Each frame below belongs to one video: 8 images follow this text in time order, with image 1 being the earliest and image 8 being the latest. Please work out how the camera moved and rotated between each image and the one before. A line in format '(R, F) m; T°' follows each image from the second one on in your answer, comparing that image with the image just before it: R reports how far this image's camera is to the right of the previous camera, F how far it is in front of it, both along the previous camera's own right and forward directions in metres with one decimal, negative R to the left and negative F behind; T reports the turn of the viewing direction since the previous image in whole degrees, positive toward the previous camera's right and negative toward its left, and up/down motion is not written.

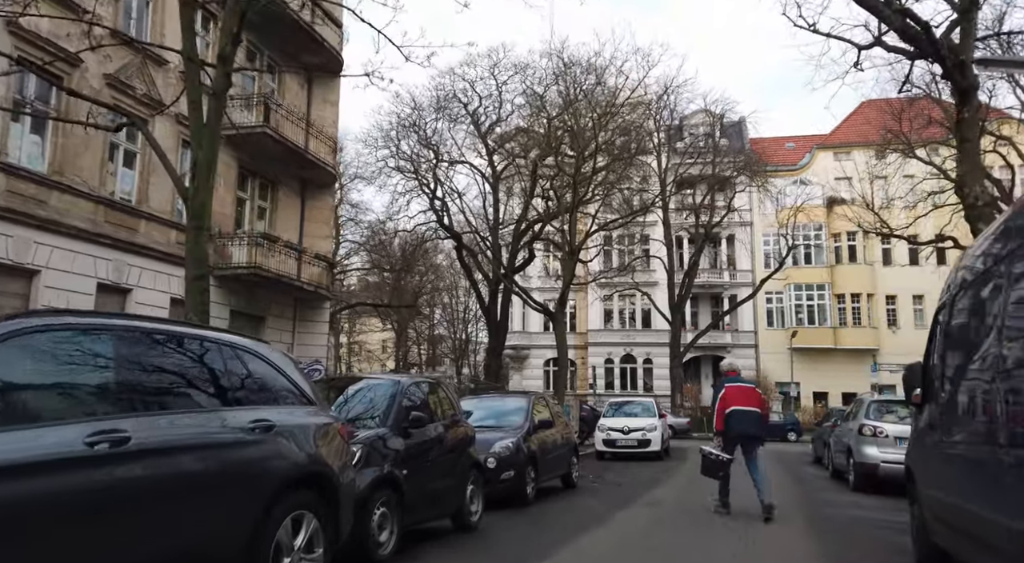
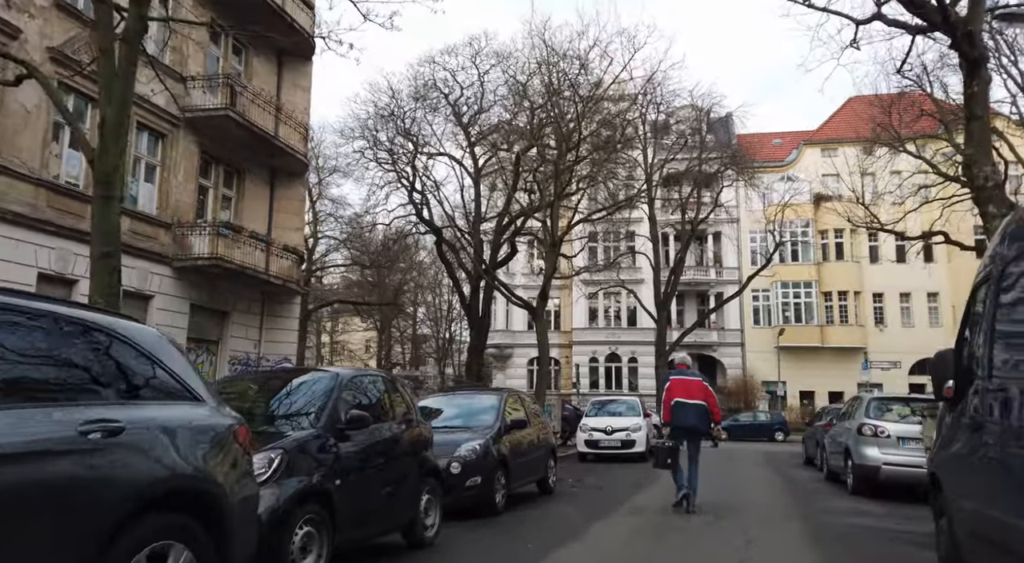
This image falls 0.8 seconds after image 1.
(+0.2, +0.8) m; +1°
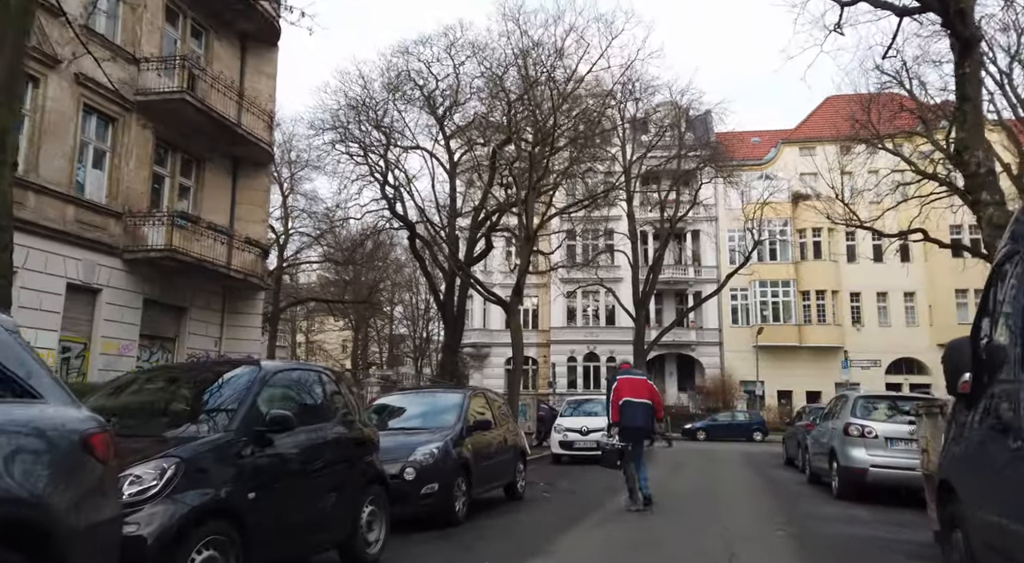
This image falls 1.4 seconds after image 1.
(+0.2, +0.6) m; +2°
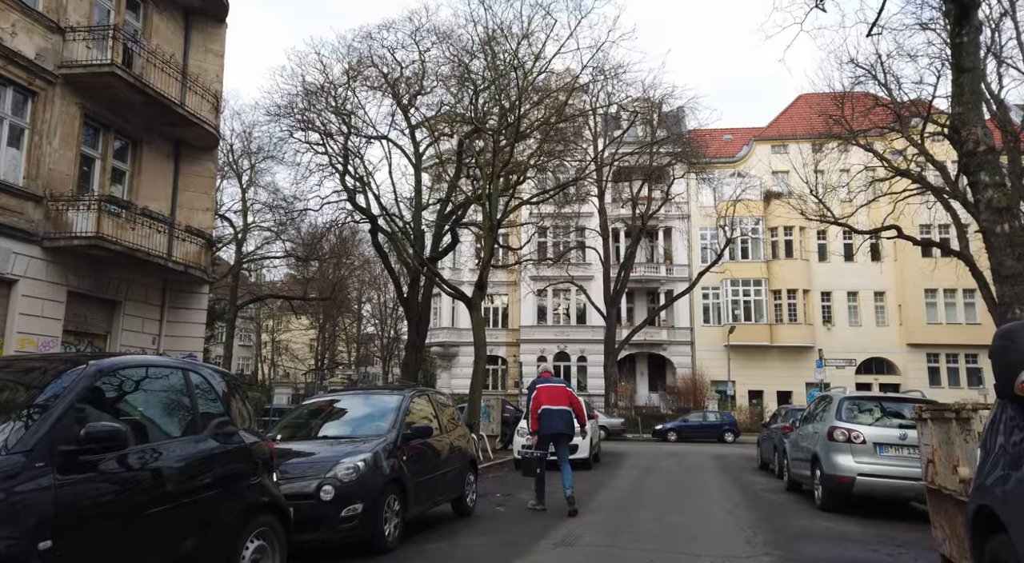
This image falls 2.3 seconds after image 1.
(+0.2, +0.9) m; +2°
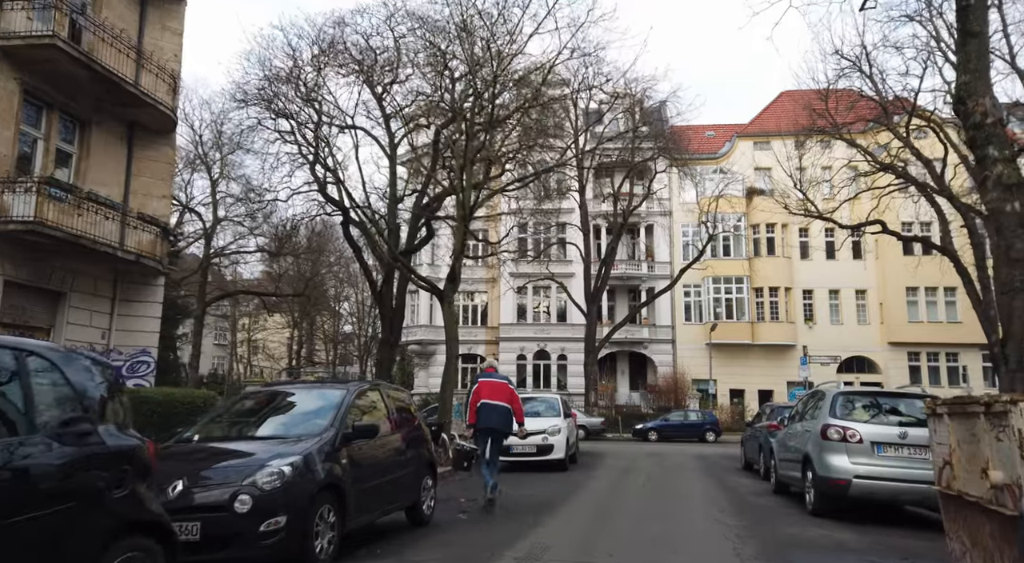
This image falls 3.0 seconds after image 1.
(+0.2, +0.7) m; +2°
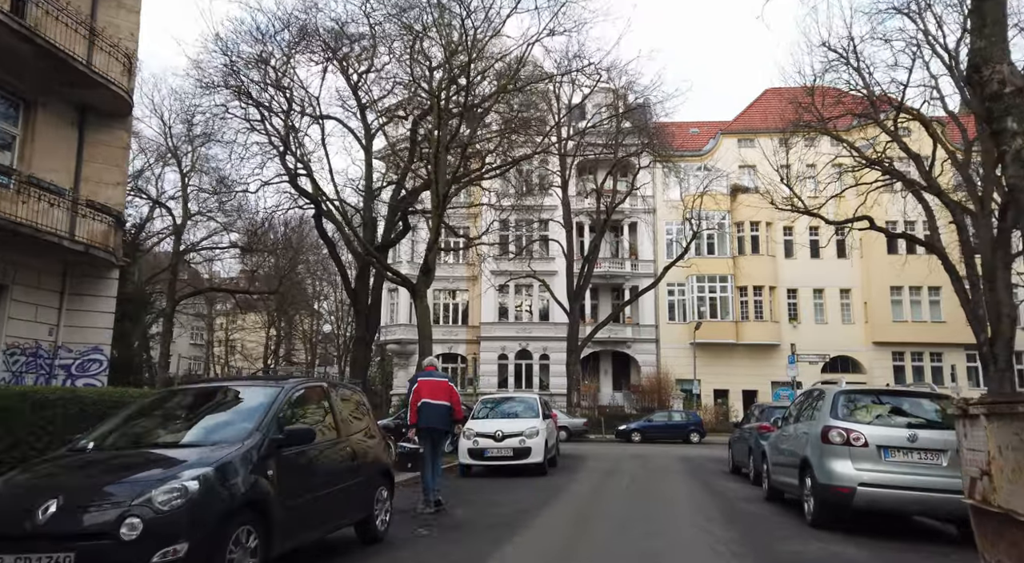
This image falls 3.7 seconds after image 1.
(+0.1, +0.7) m; +1°
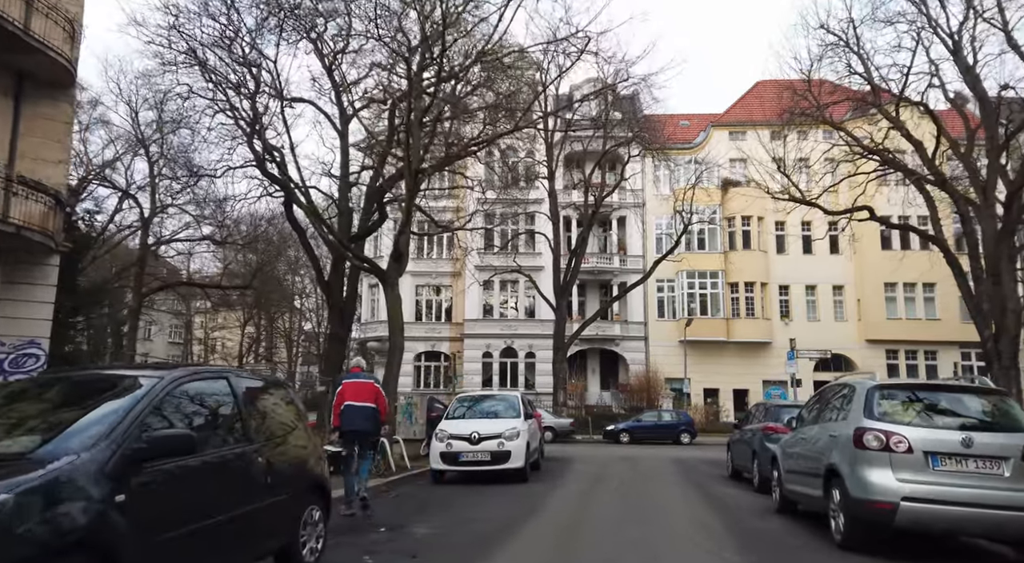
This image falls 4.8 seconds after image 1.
(+0.1, +1.1) m; +1°
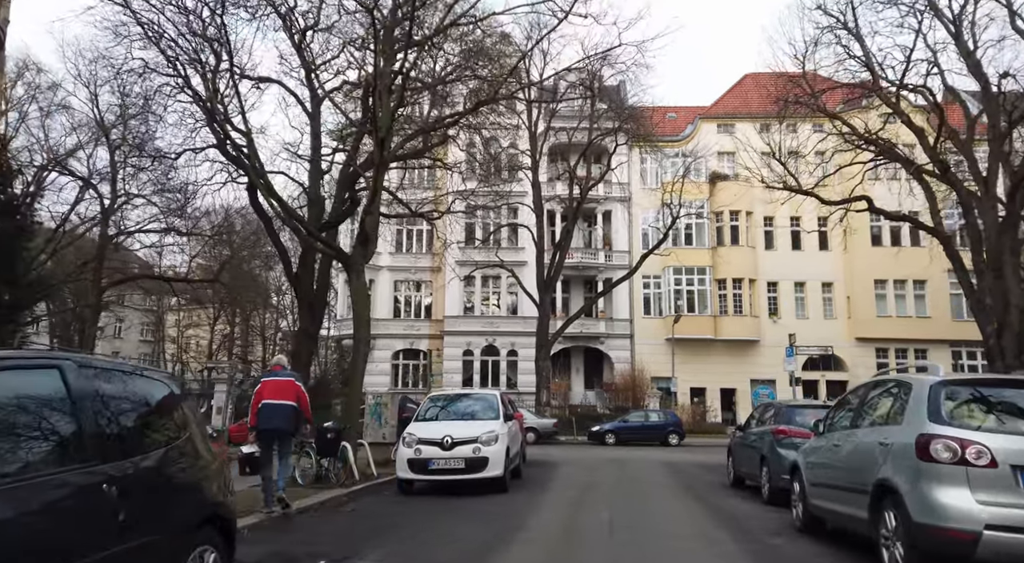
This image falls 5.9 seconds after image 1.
(+0.1, +1.2) m; +1°
